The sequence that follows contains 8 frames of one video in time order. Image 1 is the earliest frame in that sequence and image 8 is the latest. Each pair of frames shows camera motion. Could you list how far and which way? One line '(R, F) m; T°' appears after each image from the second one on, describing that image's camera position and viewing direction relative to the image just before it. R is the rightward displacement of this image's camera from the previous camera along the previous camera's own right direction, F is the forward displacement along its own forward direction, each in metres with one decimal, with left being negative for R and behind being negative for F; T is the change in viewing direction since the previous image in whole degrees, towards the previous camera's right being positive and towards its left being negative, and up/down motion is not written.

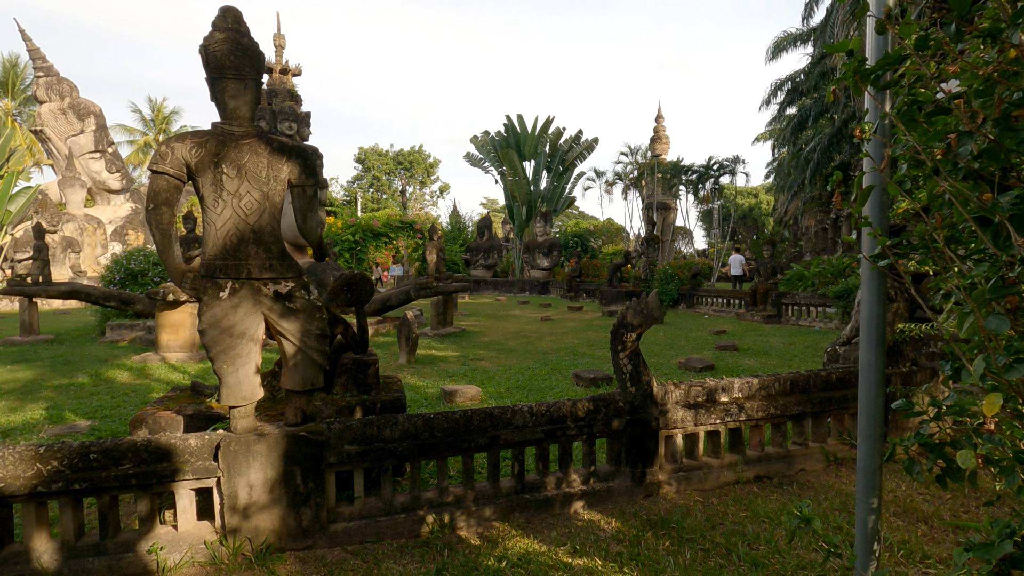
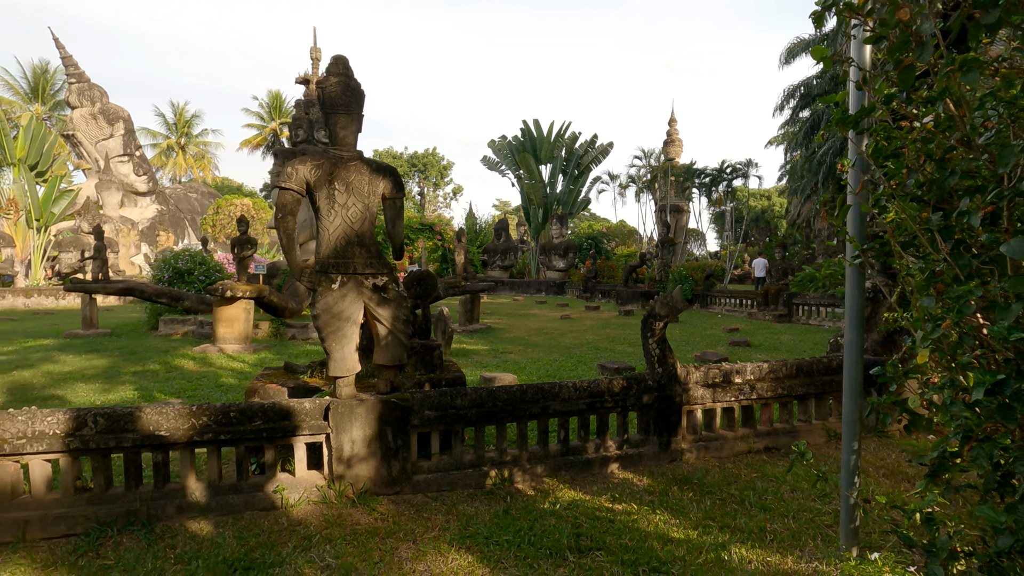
(-0.2, -0.6) m; -1°
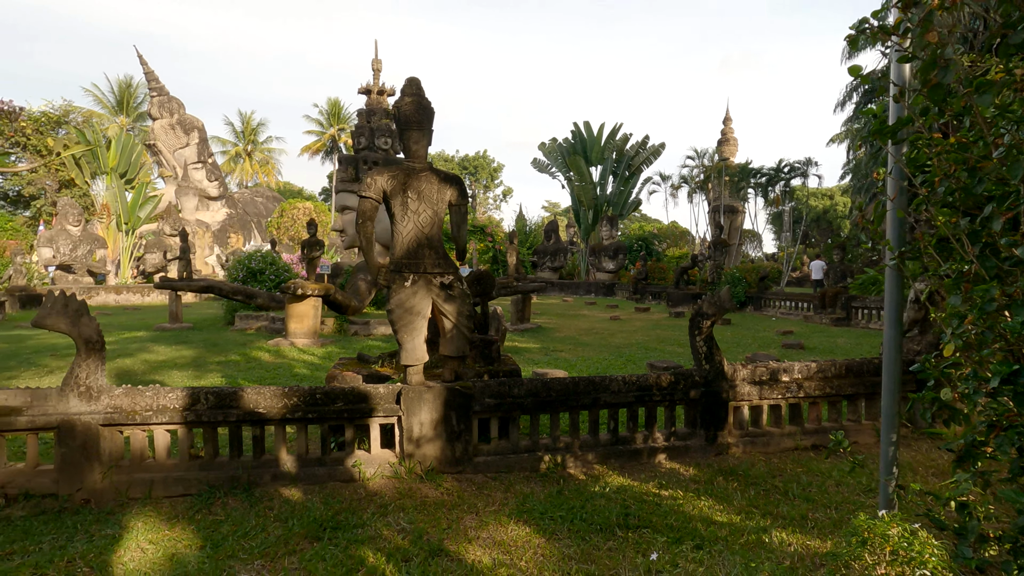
(0.0, -0.3) m; -5°
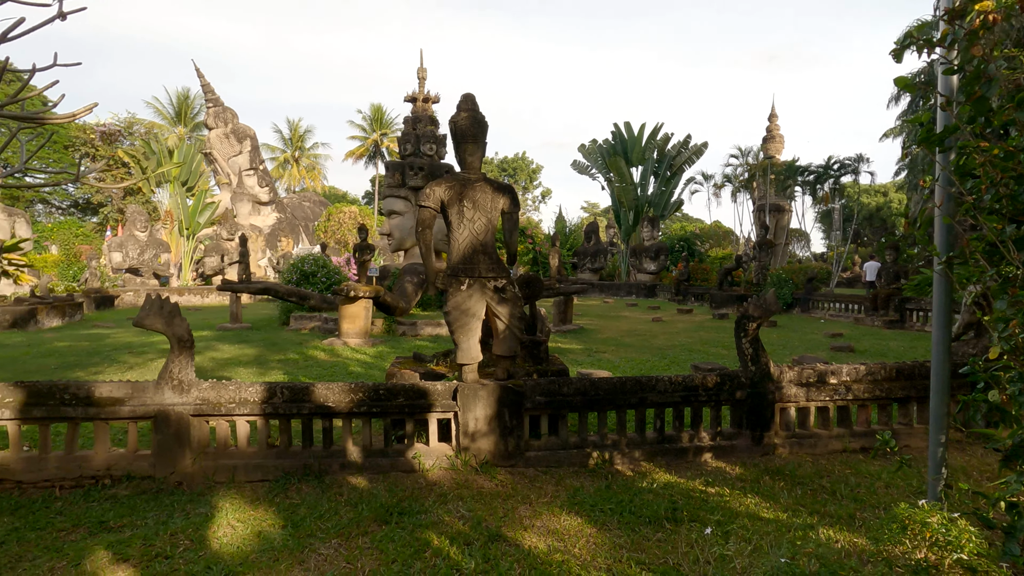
(-0.1, -0.2) m; -4°
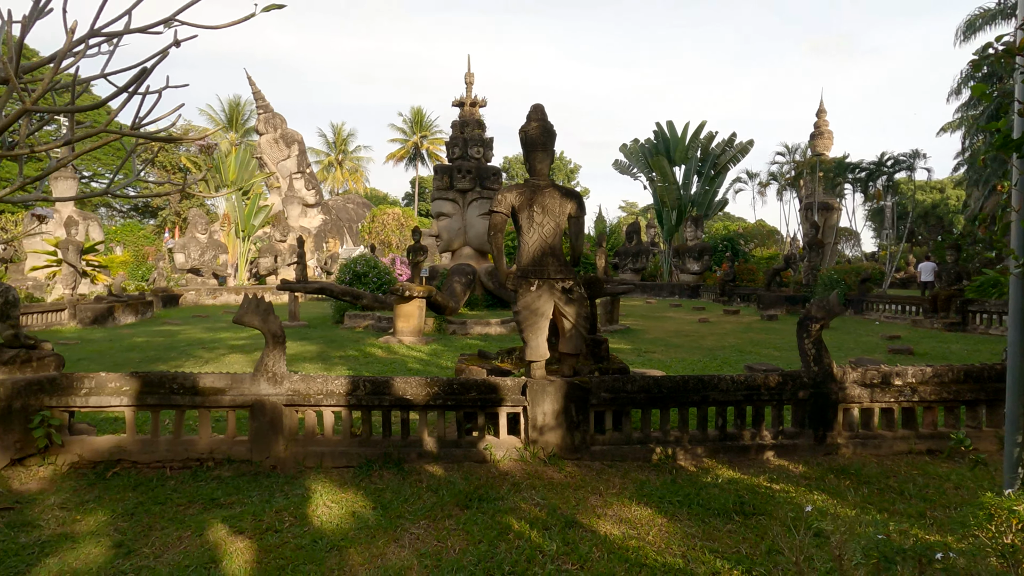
(-0.2, -0.2) m; -4°
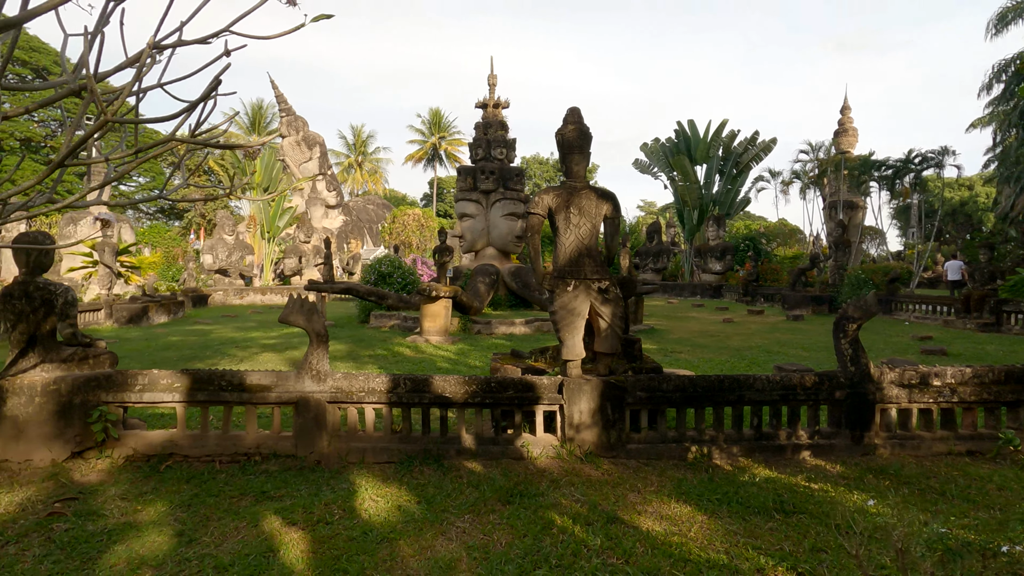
(-0.1, -0.1) m; -2°
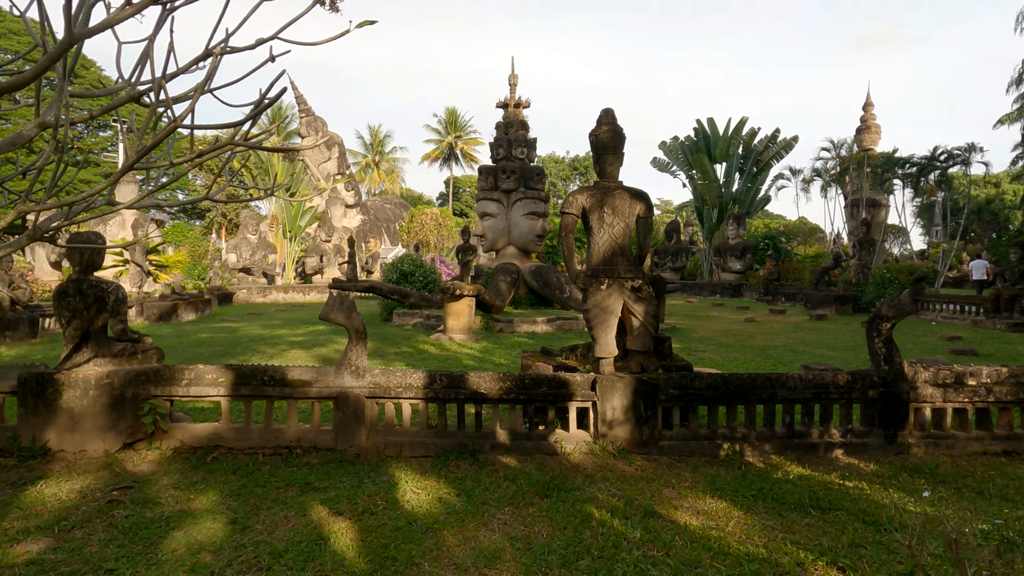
(-0.1, -0.1) m; -2°
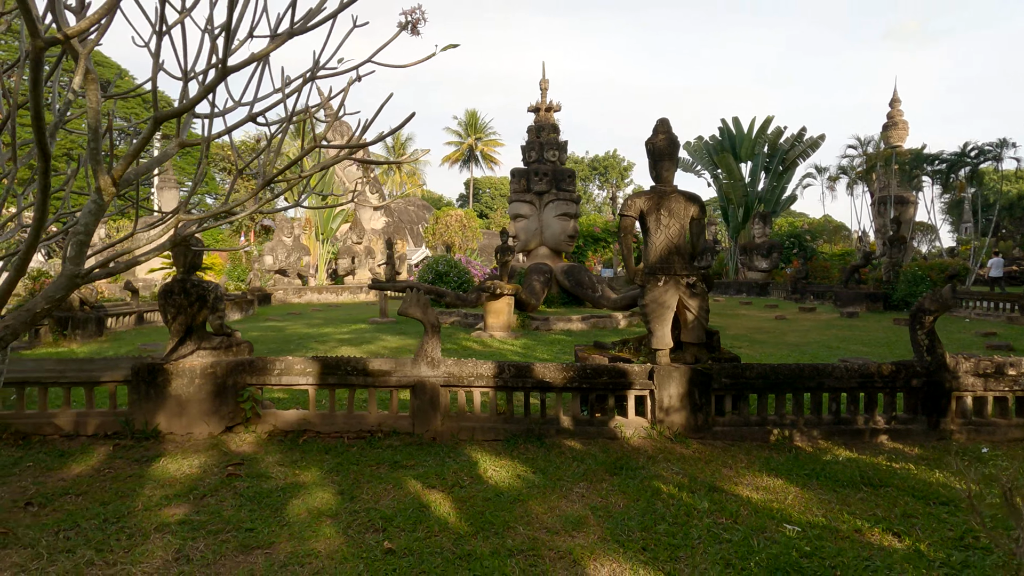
(-0.4, -0.3) m; -2°
